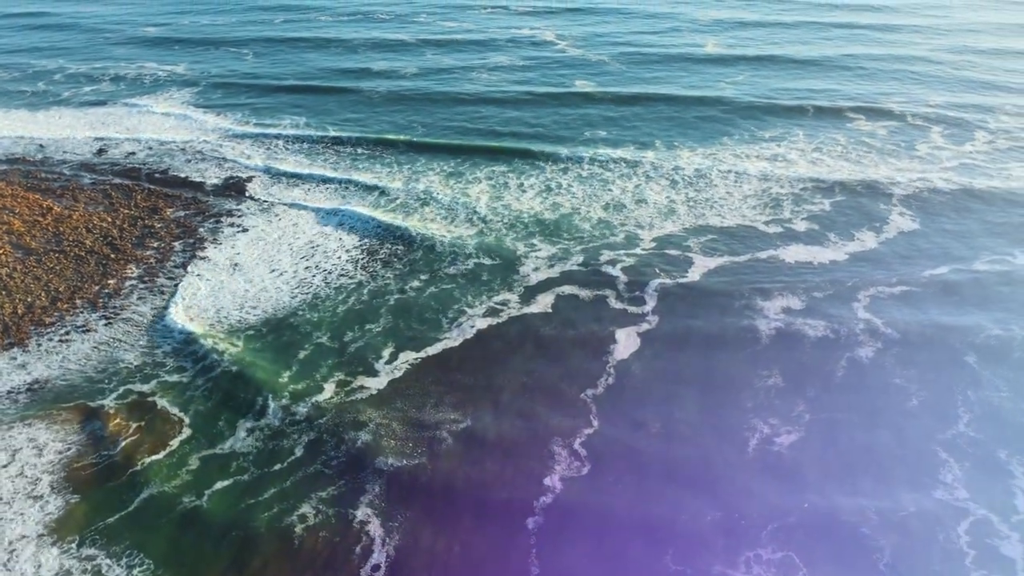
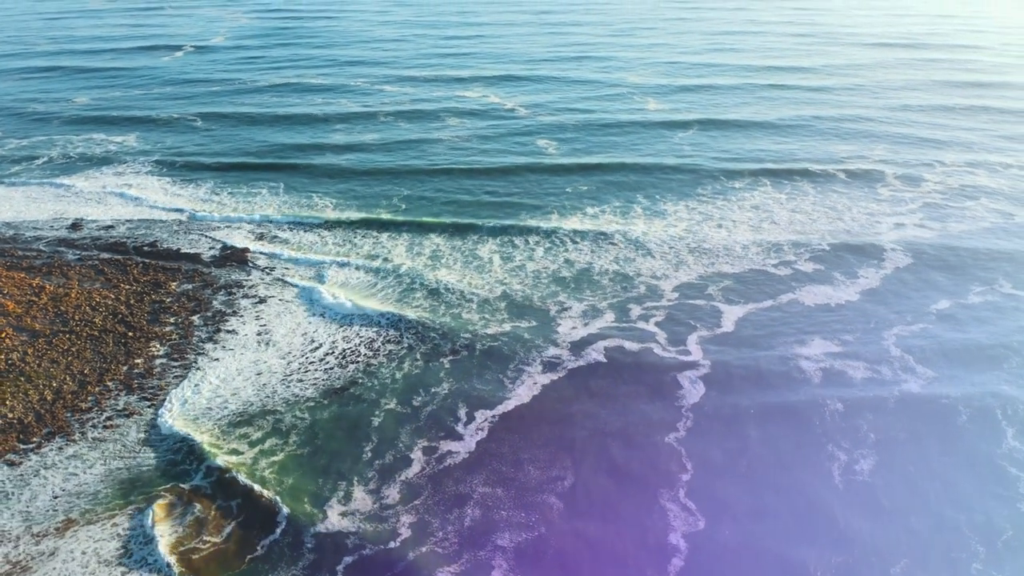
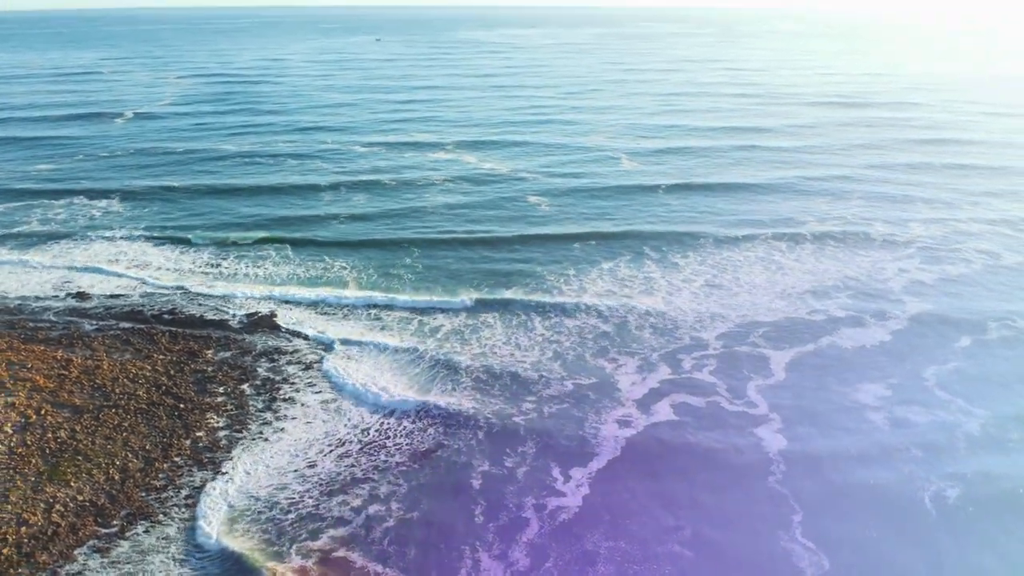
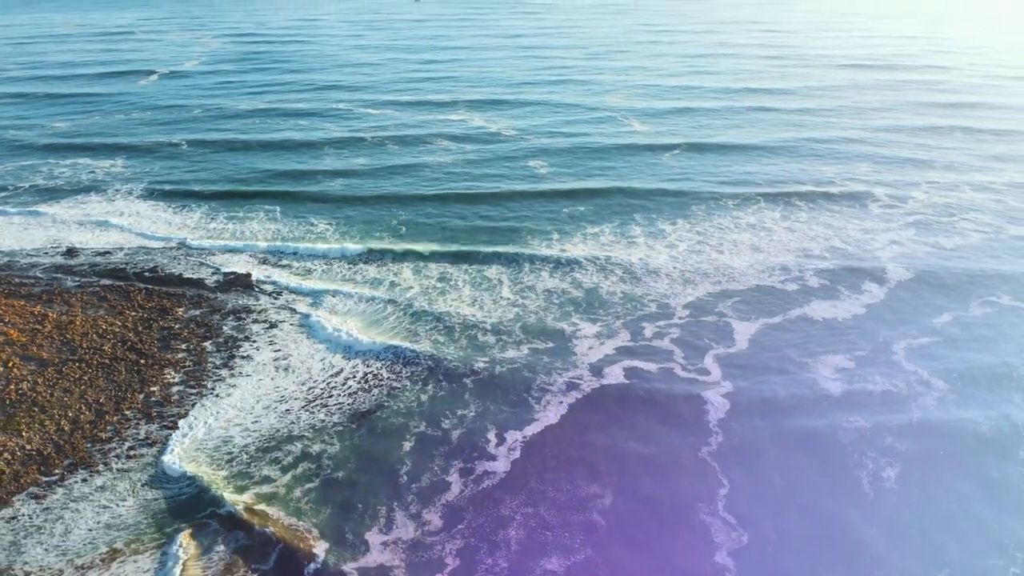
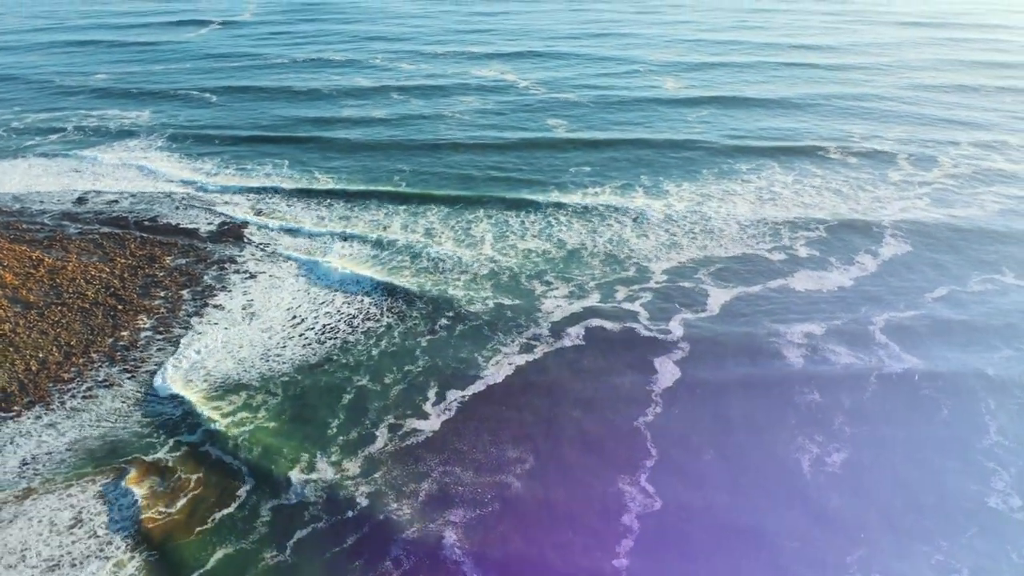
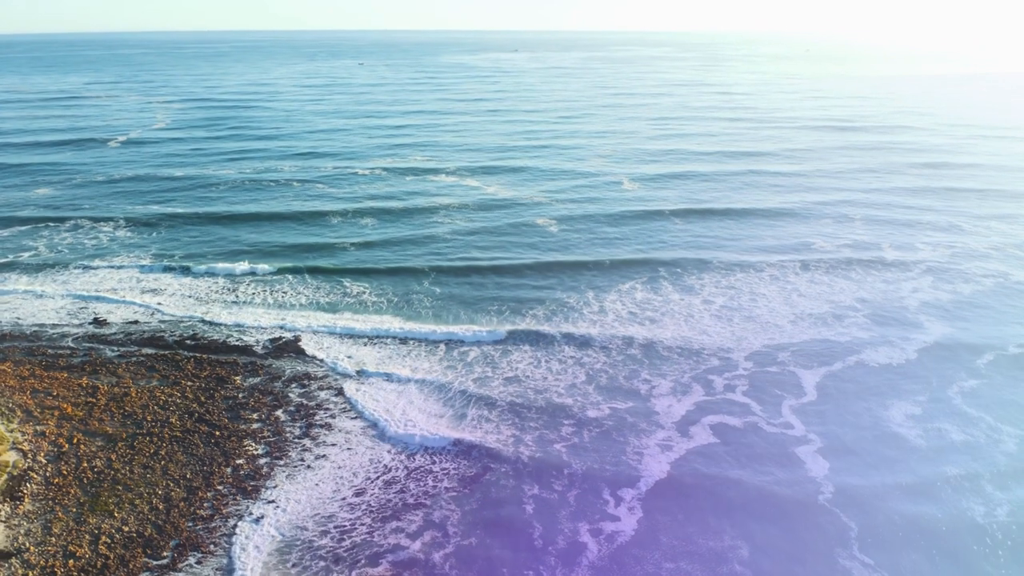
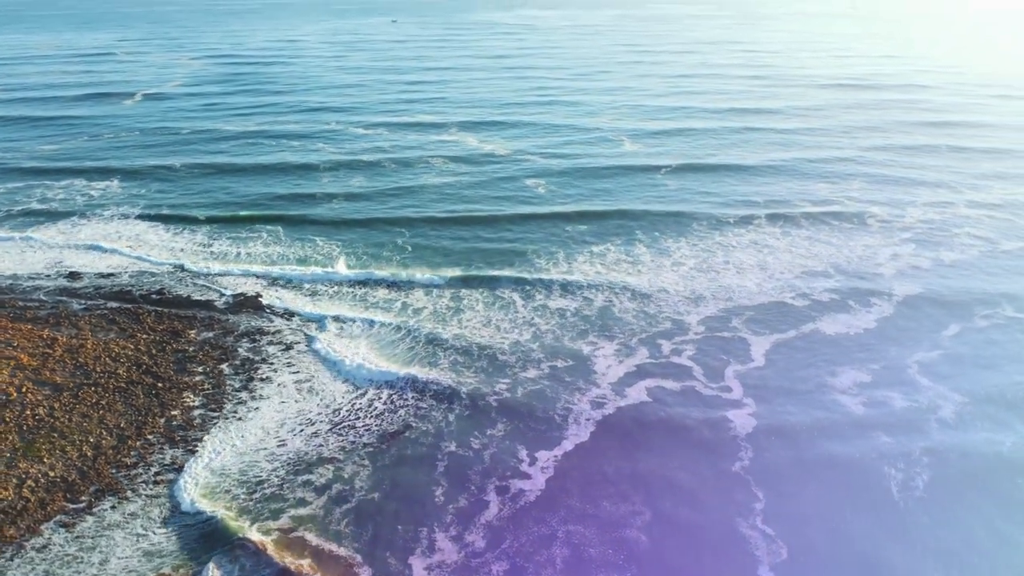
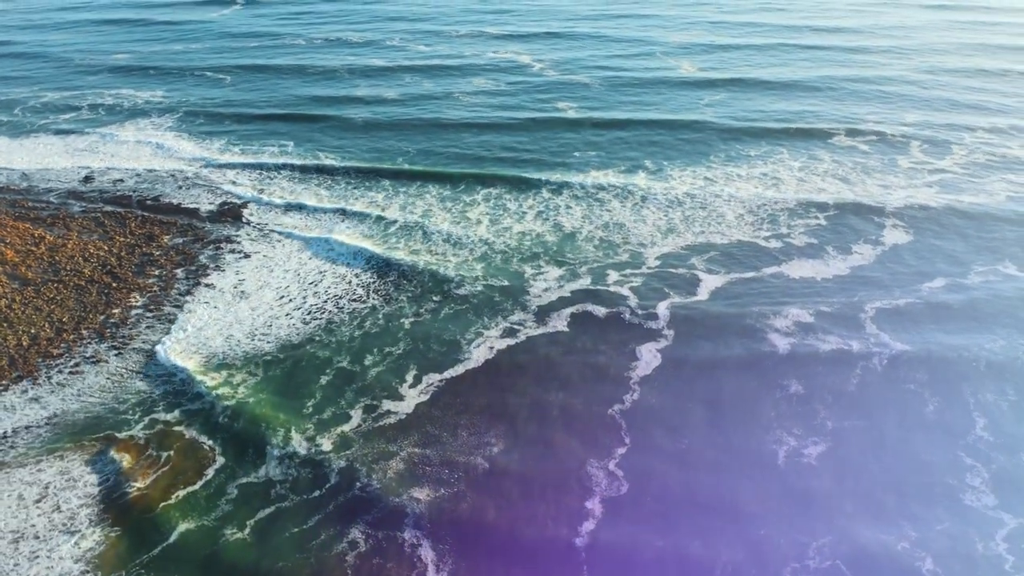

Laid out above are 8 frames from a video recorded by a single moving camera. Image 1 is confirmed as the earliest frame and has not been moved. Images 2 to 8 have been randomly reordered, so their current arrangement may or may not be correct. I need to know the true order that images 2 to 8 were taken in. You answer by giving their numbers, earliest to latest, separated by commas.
8, 5, 2, 4, 7, 3, 6
